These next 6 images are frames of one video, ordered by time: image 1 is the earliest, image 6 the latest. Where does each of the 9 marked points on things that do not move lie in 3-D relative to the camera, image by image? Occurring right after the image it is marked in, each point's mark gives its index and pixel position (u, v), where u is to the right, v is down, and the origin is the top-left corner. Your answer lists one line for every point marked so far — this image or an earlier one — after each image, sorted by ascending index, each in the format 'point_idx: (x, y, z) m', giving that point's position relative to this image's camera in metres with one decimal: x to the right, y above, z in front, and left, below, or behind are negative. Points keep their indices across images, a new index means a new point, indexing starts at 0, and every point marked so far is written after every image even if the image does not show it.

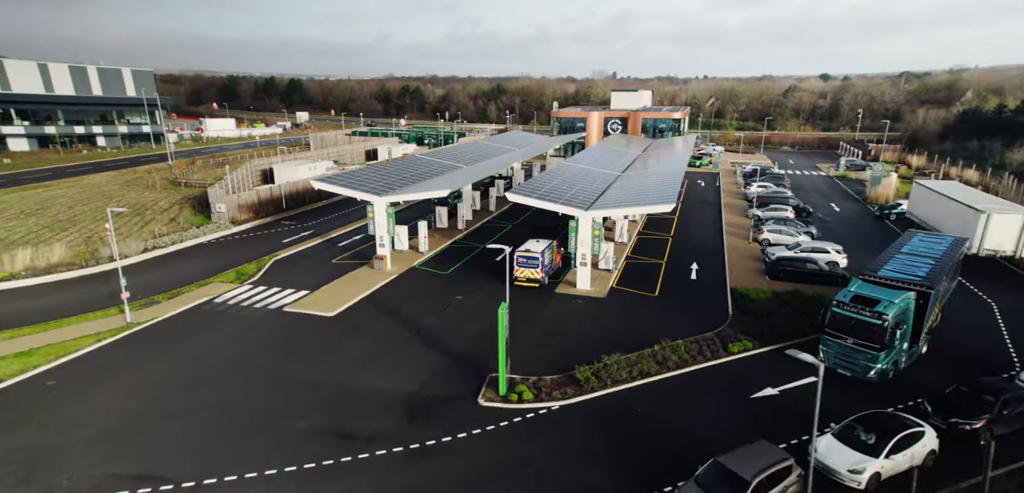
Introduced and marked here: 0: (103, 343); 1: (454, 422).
0: (-15.2, -3.5, +19.5) m
1: (-1.6, -5.2, +14.8) m
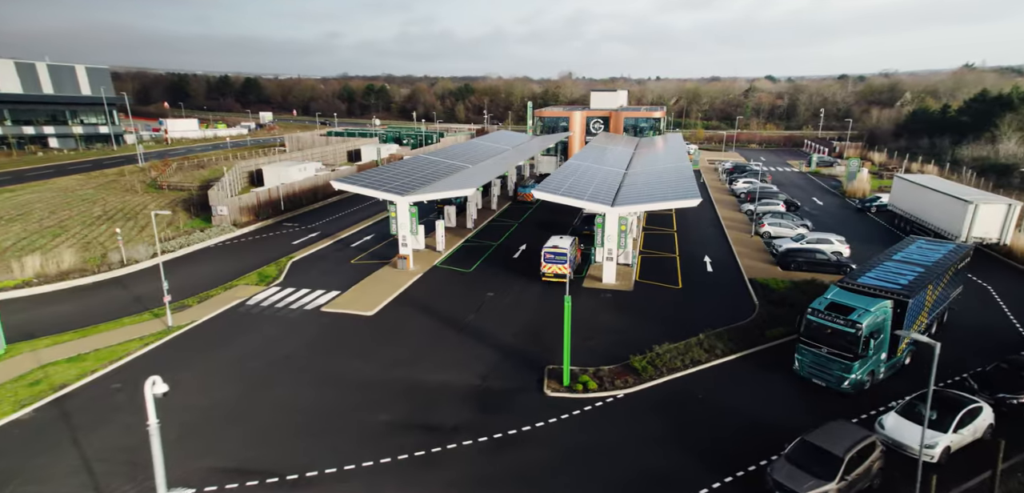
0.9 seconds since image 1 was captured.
0: (-13.3, -3.7, +19.2) m
1: (+0.5, -5.0, +15.5) m
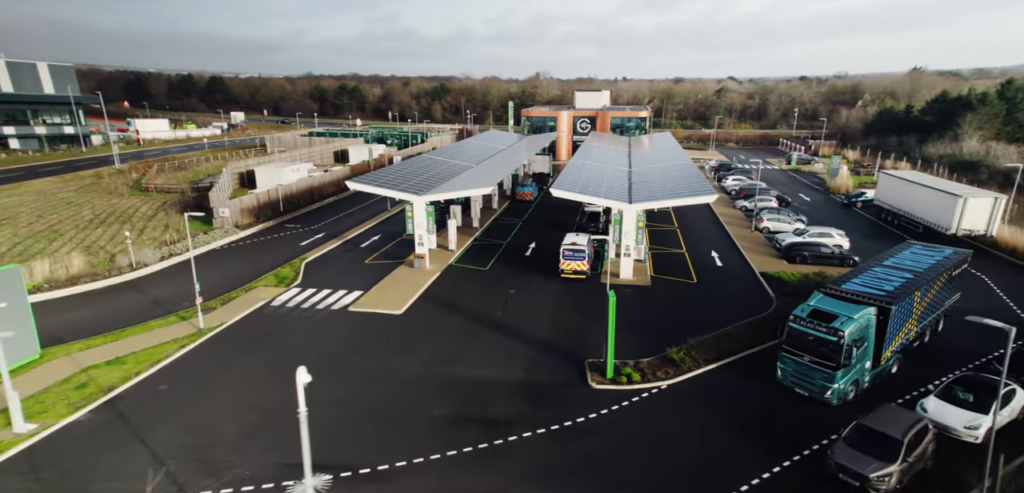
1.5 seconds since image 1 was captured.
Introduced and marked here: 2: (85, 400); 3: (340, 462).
0: (-11.9, -3.7, +19.1) m
1: (+2.1, -4.9, +16.0) m
2: (-12.8, -4.6, +15.7) m
3: (-4.5, -5.6, +13.3) m
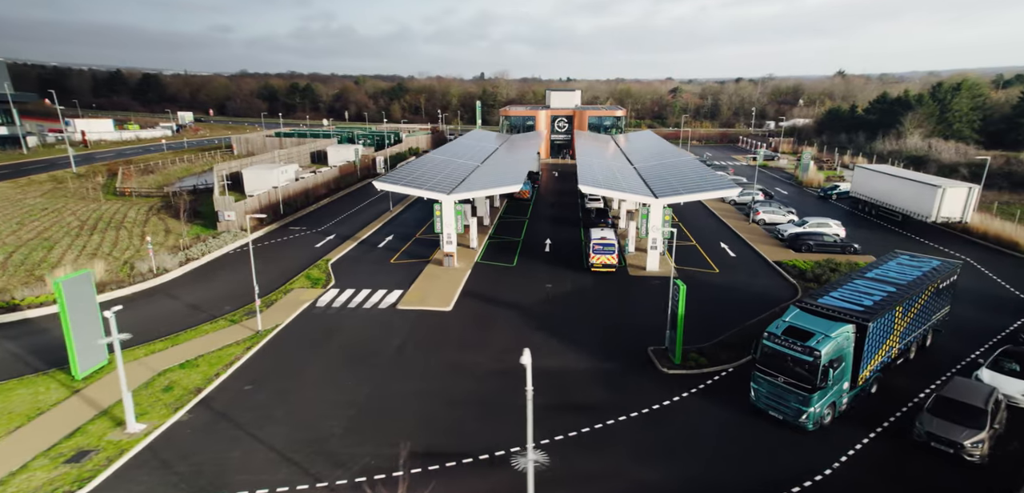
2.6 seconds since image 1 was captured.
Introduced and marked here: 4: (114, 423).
0: (-9.5, -3.8, +19.0) m
1: (+4.8, -4.7, +17.2) m
2: (-10.0, -4.7, +15.6) m
3: (-1.5, -5.5, +13.9) m
4: (-11.0, -4.8, +14.3) m
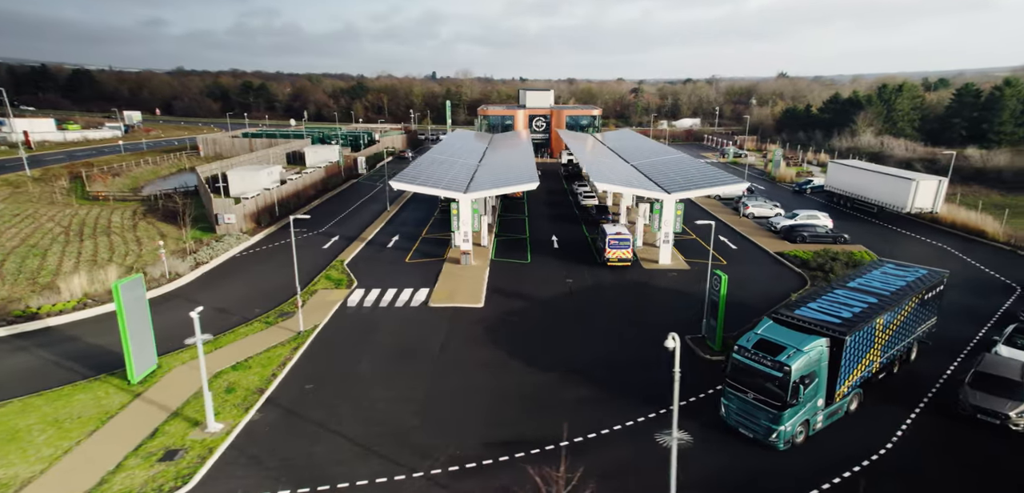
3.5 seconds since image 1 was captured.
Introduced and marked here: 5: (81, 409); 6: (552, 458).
0: (-7.7, -3.8, +19.0) m
1: (+6.7, -4.4, +18.2) m
2: (-7.9, -4.7, +15.5) m
3: (+0.7, -5.3, +14.5) m
4: (-8.8, -4.9, +14.2) m
5: (-12.2, -4.6, +14.6) m
6: (+1.0, -5.5, +13.6) m
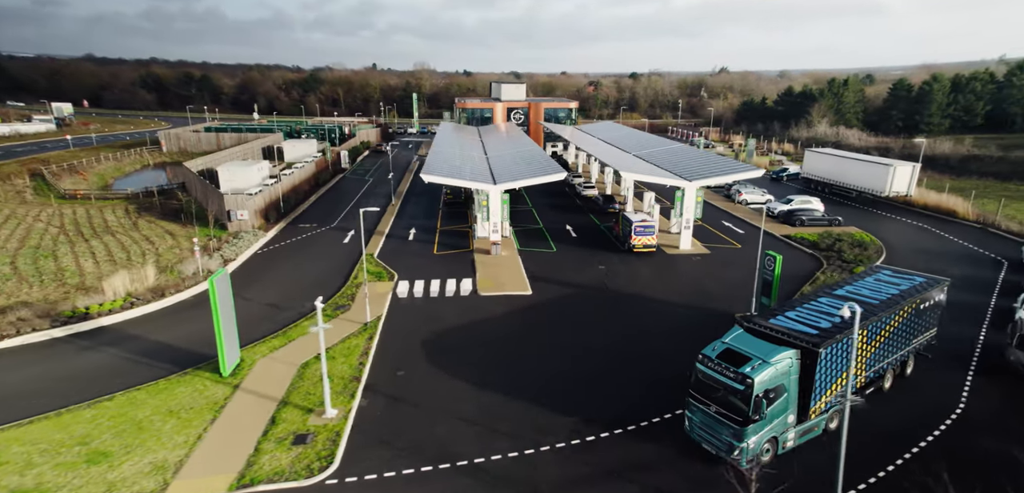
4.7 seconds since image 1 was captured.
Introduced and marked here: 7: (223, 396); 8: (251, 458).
0: (-5.0, -3.5, +19.3) m
1: (+9.3, -3.7, +19.8) m
2: (-5.0, -4.4, +15.9) m
3: (+3.7, -4.8, +15.6) m
4: (-5.7, -4.6, +14.5) m
5: (-9.1, -4.4, +14.6) m
6: (+4.1, -5.1, +14.8) m
7: (-8.4, -4.4, +15.0) m
8: (-6.2, -5.2, +12.4) m
